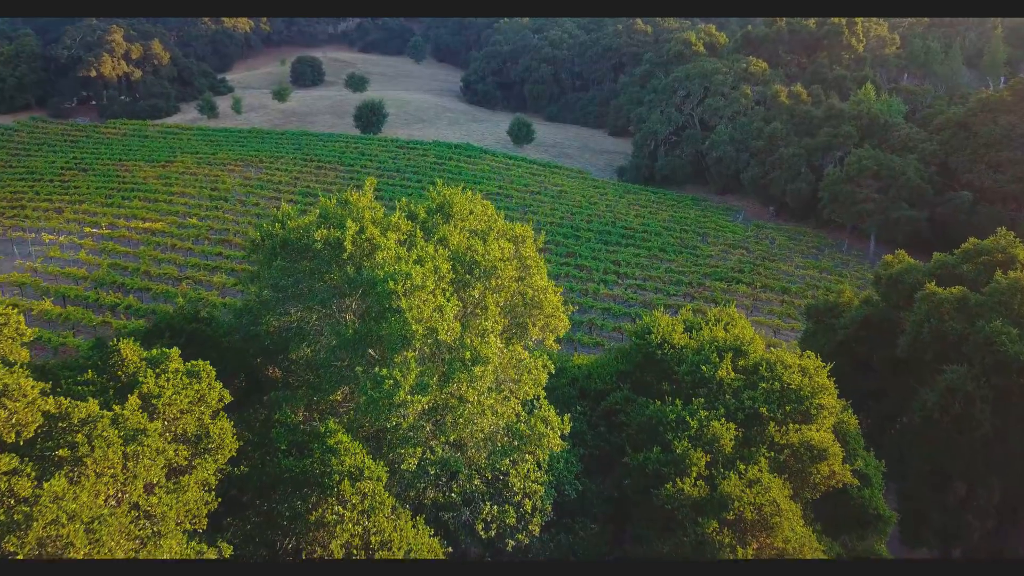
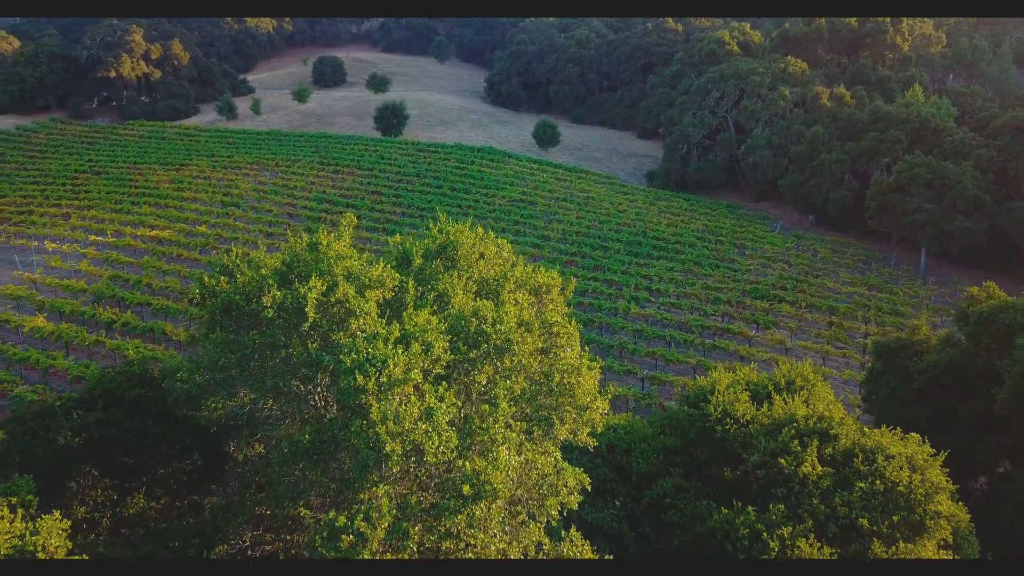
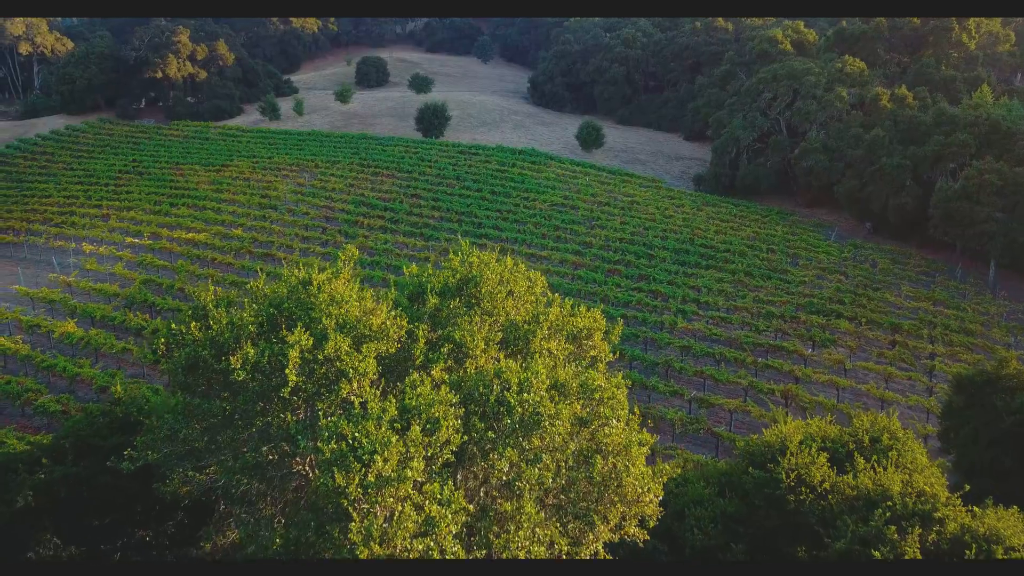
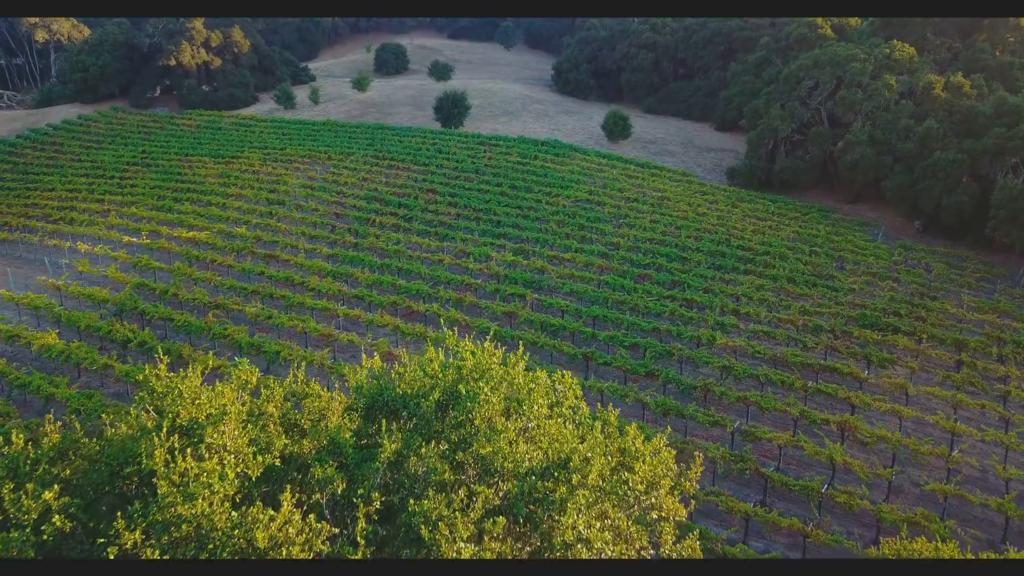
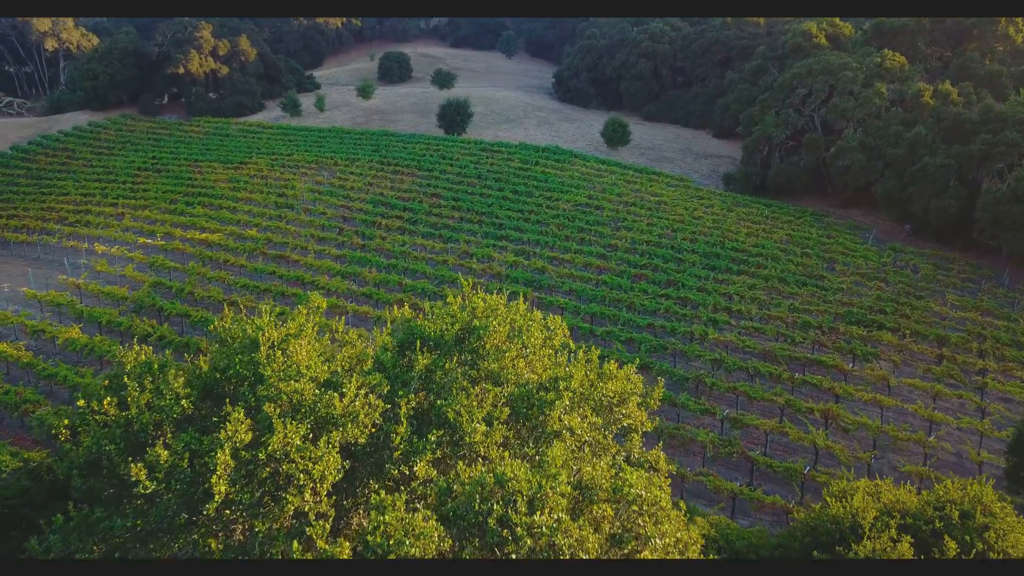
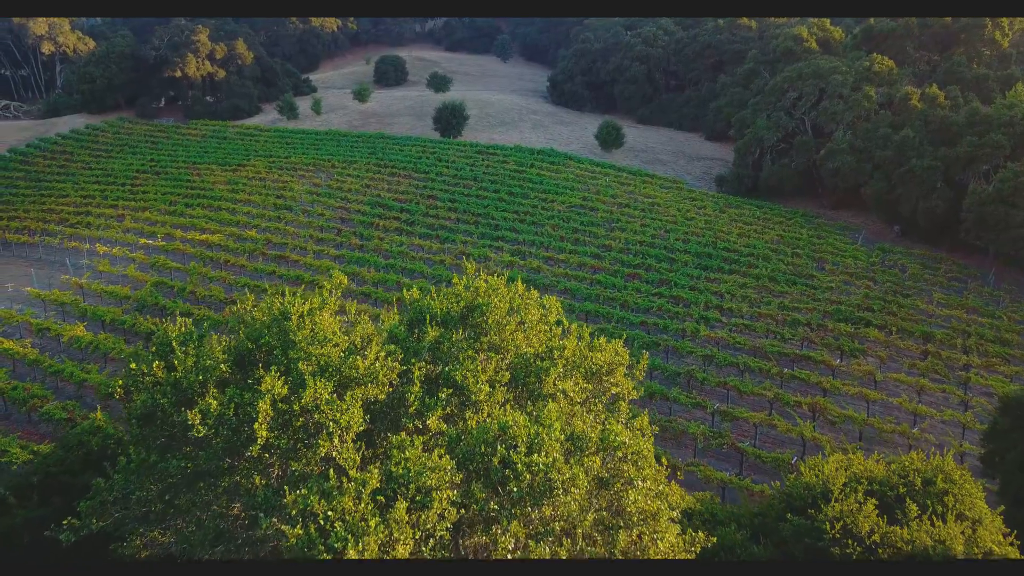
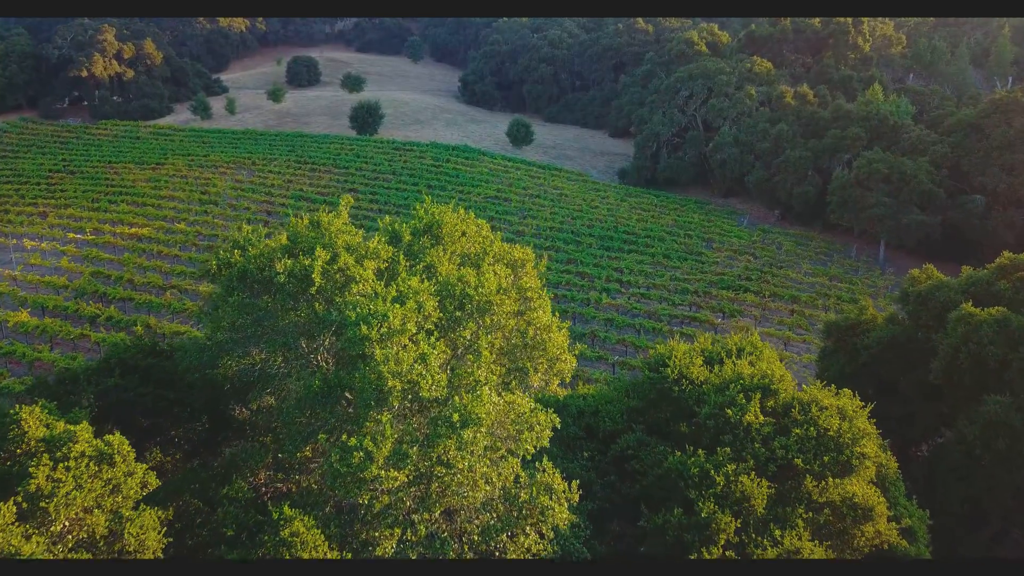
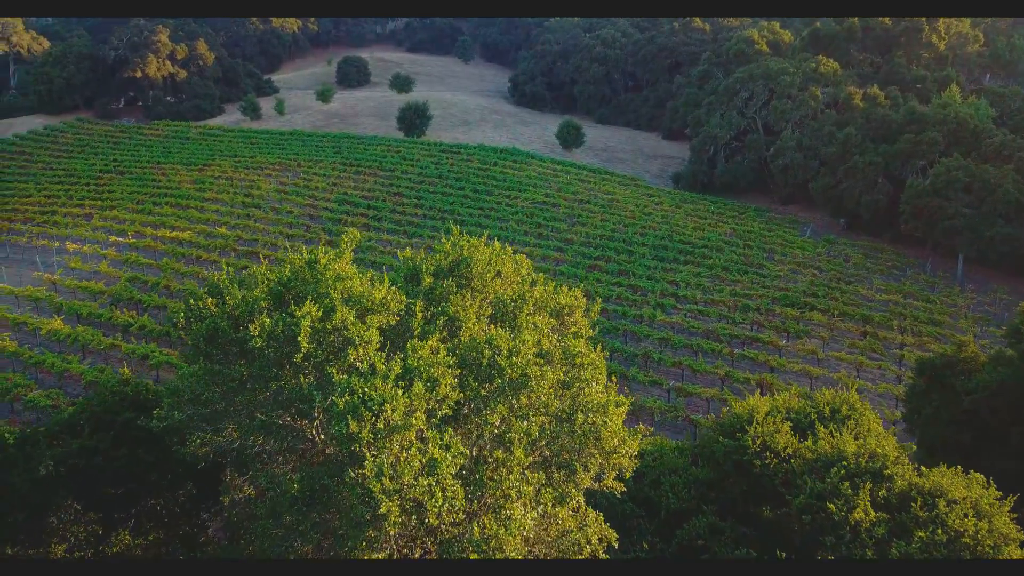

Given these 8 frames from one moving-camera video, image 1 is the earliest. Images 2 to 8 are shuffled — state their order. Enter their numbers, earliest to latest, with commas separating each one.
7, 2, 8, 3, 6, 5, 4
